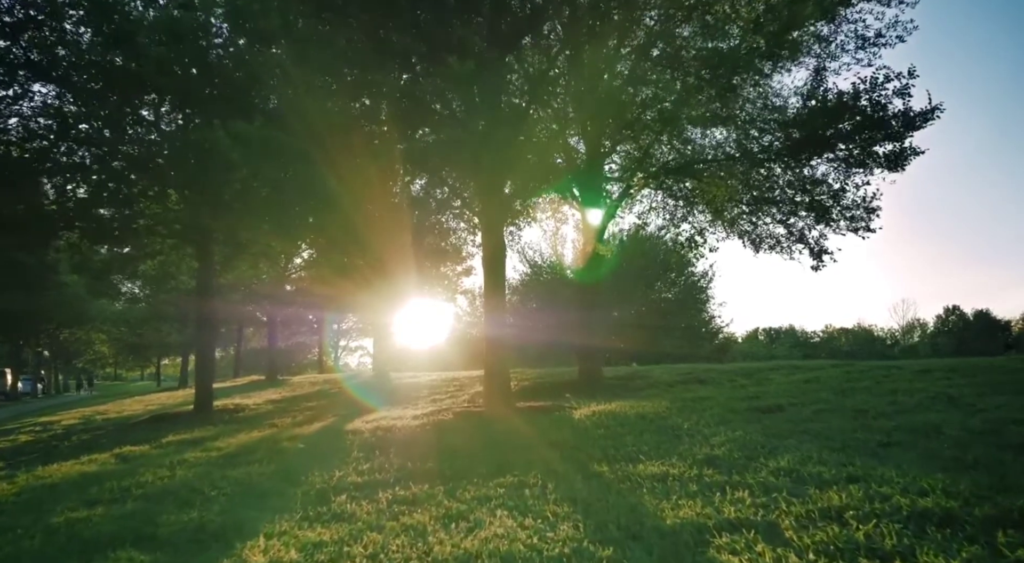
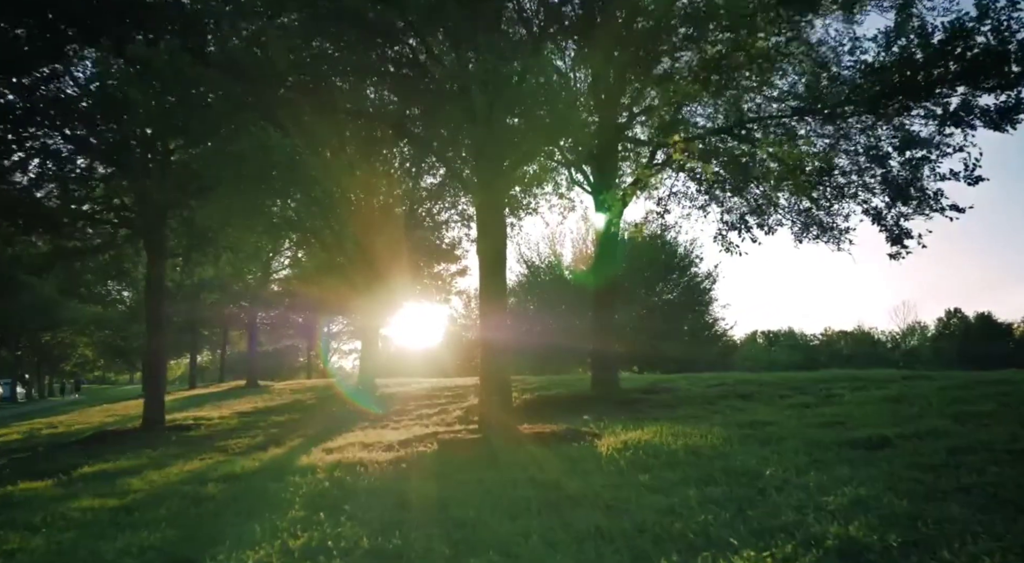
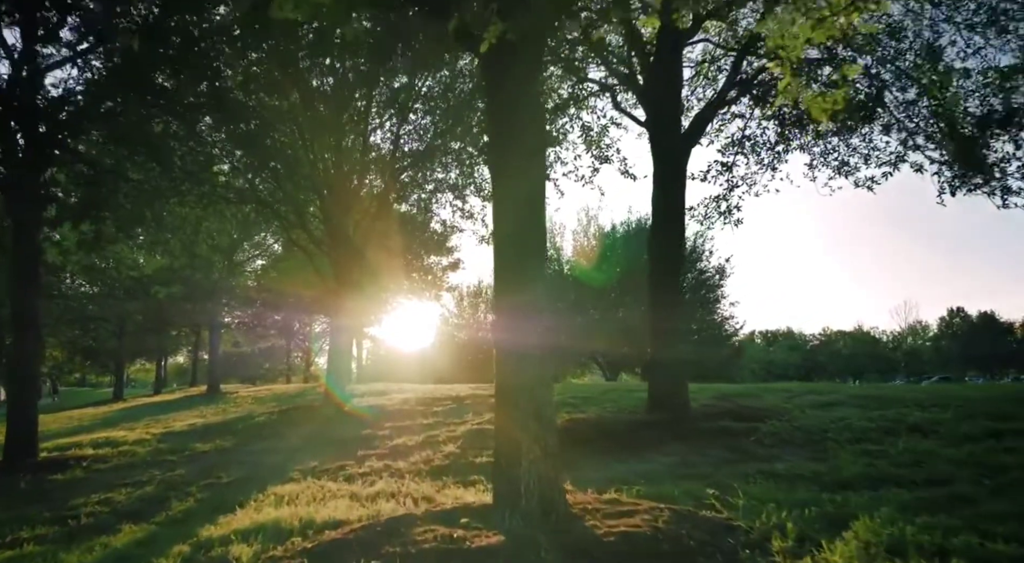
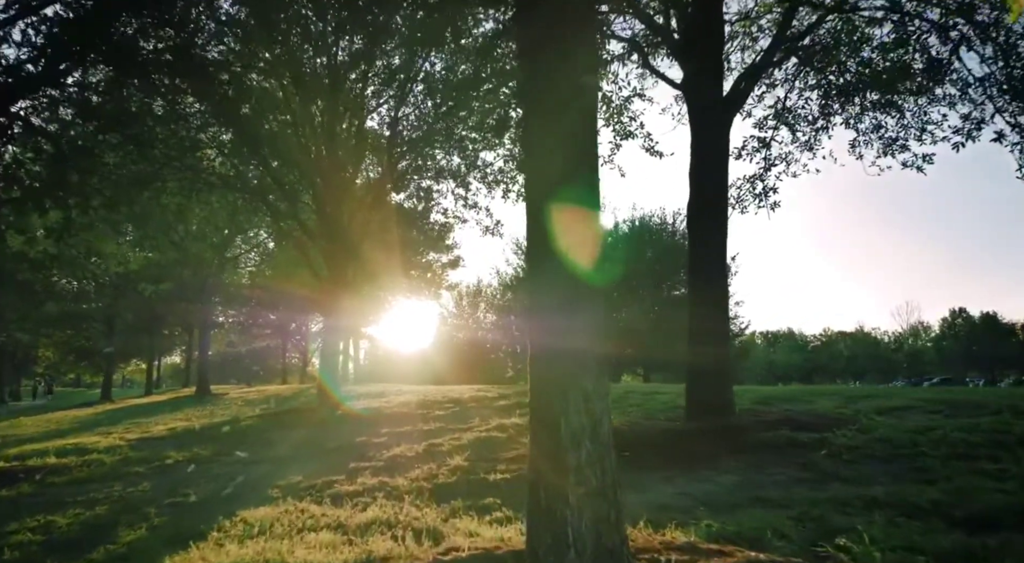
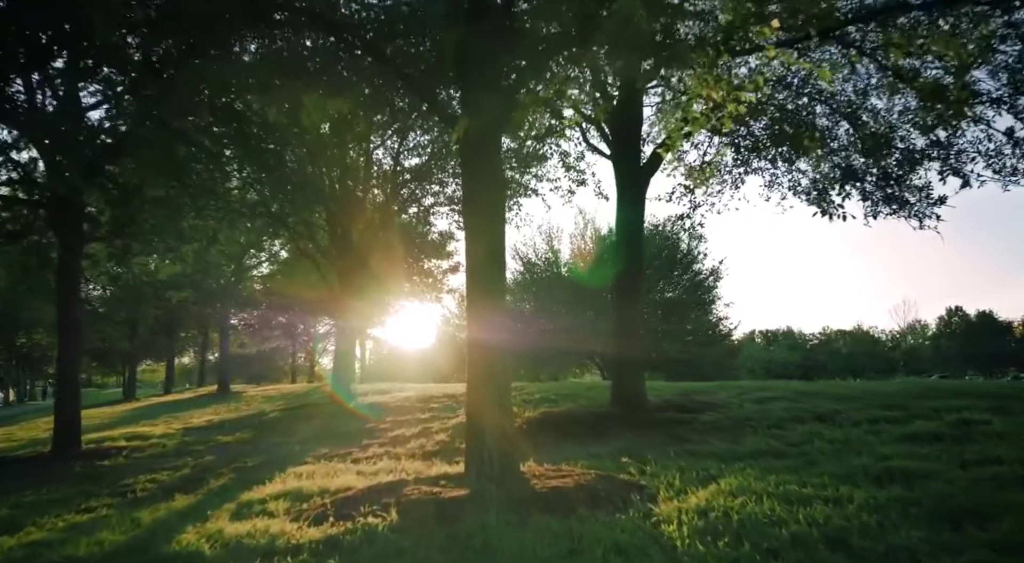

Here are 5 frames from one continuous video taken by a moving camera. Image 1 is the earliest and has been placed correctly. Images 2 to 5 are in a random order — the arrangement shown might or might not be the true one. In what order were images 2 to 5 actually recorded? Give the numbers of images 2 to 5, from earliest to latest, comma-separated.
2, 5, 3, 4
